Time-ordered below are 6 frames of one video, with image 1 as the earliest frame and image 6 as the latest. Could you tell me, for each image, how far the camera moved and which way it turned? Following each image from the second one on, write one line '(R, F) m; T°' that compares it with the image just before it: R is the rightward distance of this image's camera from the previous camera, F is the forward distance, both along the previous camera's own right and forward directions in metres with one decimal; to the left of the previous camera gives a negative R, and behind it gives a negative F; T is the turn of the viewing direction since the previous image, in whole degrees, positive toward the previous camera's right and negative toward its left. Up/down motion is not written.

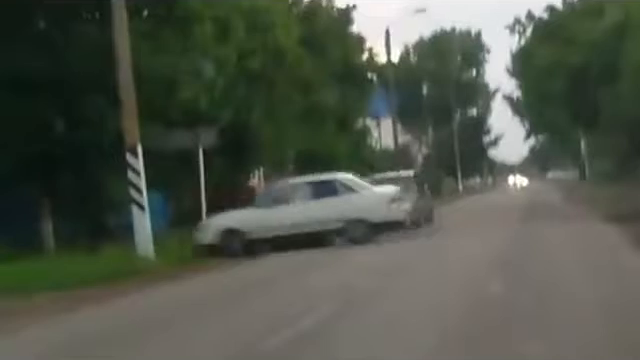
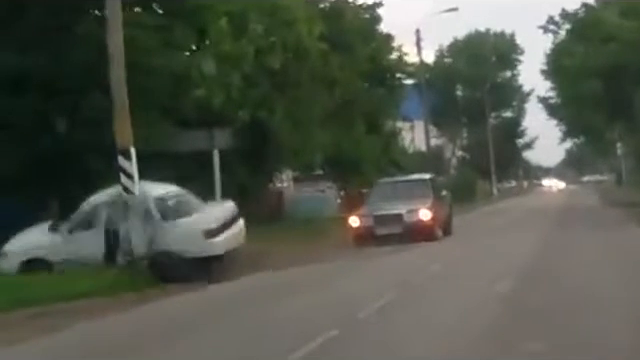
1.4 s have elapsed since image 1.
(+0.2, +1.3) m; -1°
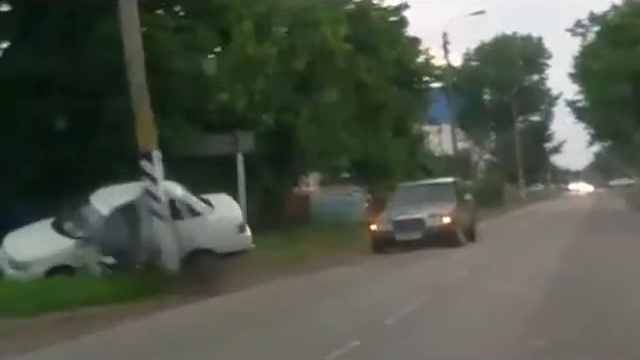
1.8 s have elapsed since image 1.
(0.0, +0.3) m; -1°
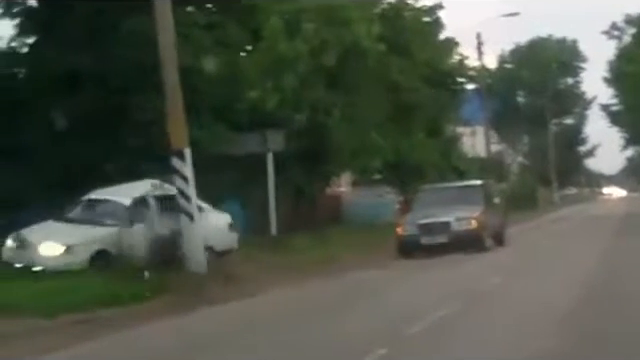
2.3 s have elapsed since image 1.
(0.0, +0.4) m; -1°
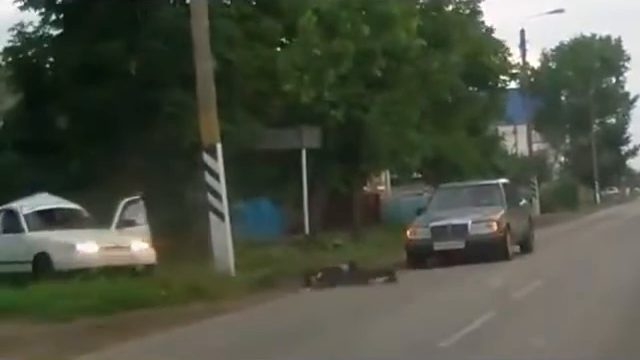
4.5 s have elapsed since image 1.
(+0.1, +0.7) m; -2°
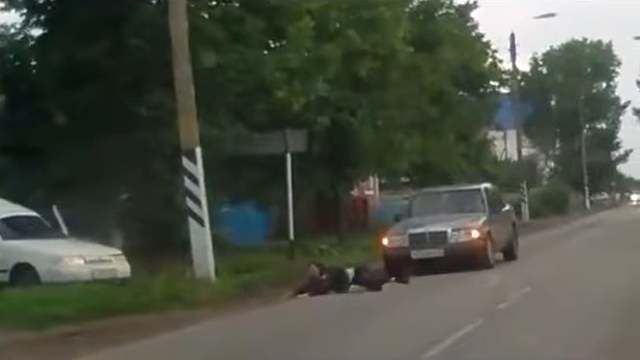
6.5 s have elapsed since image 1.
(+0.1, +0.3) m; 0°
